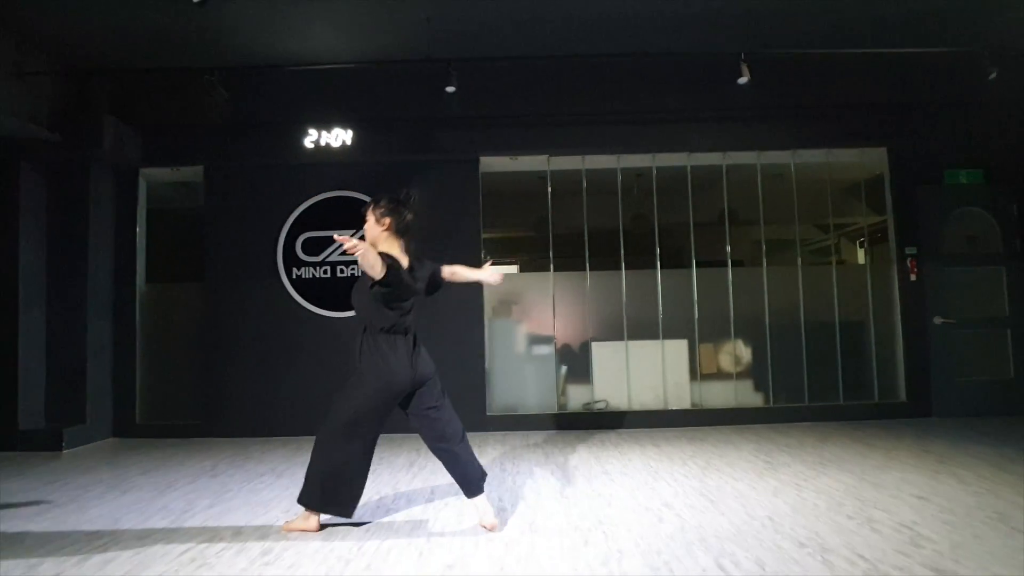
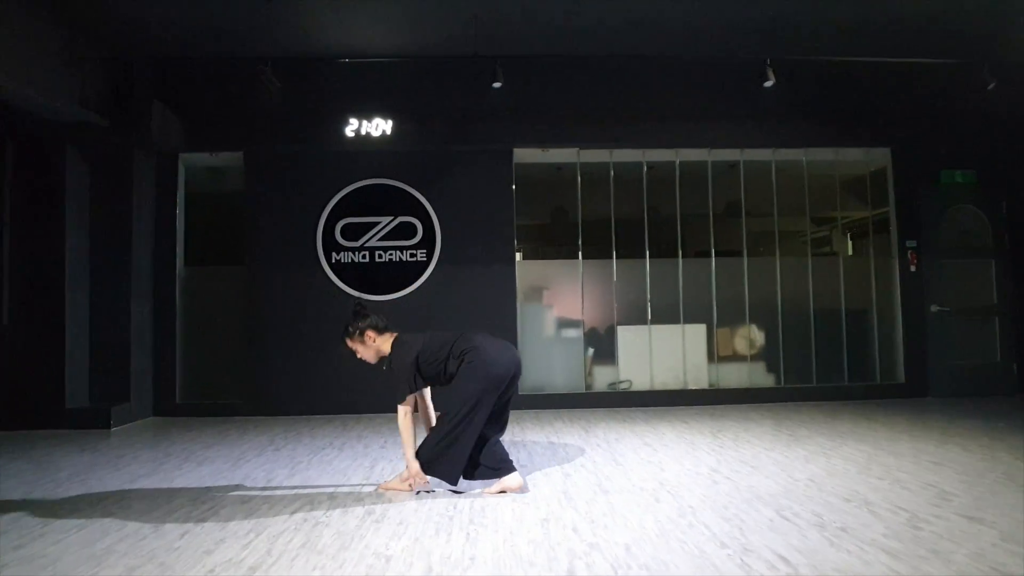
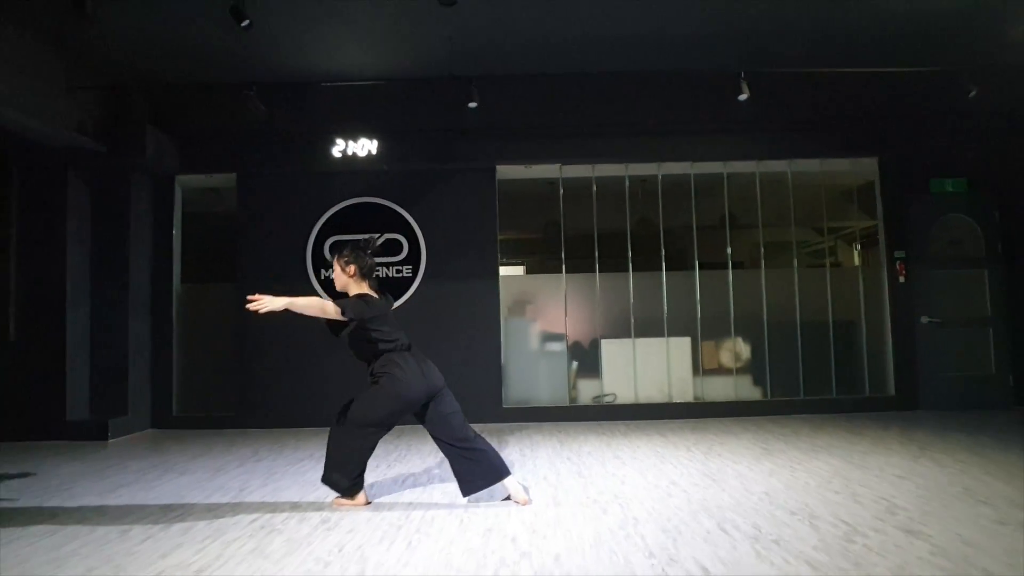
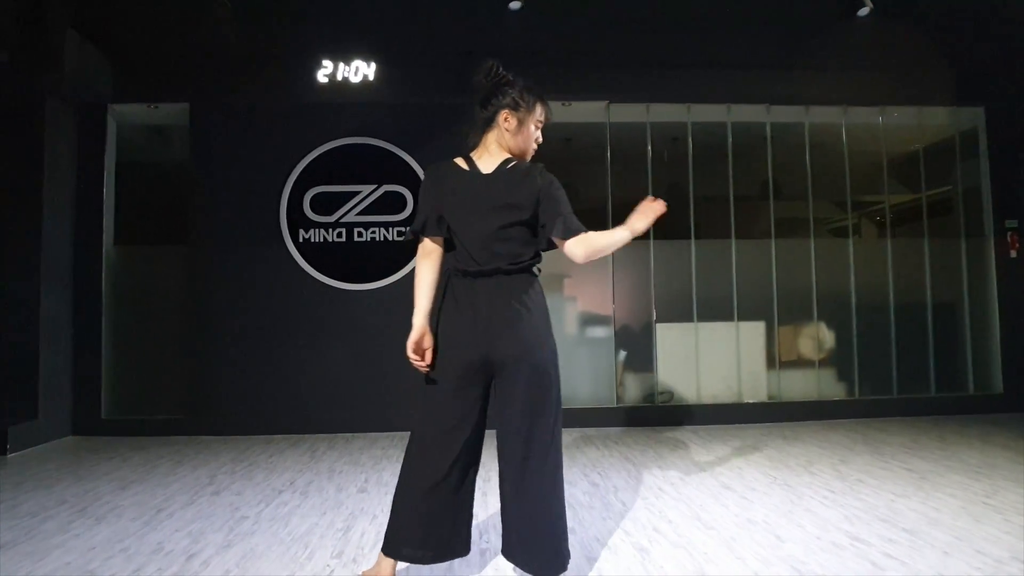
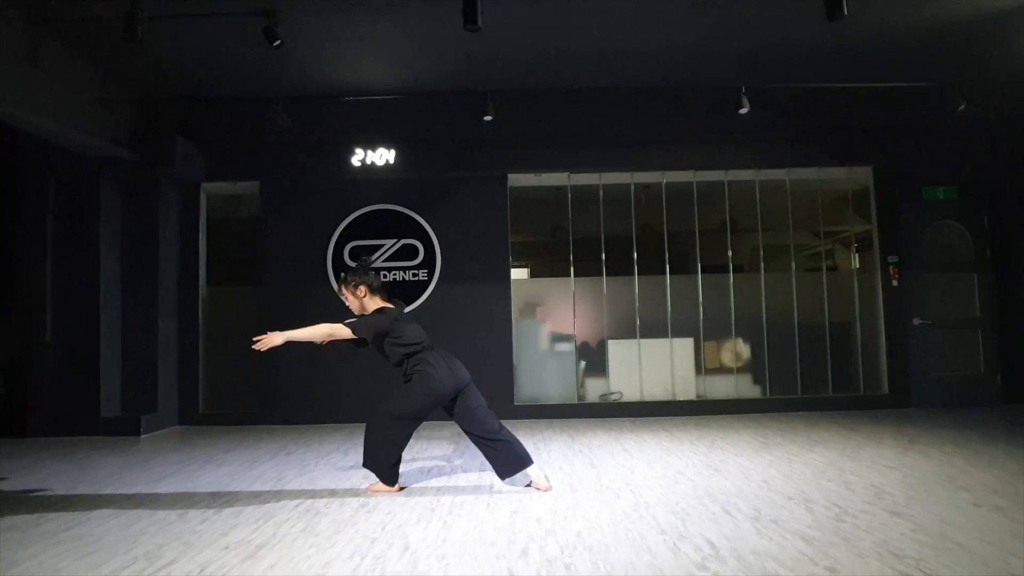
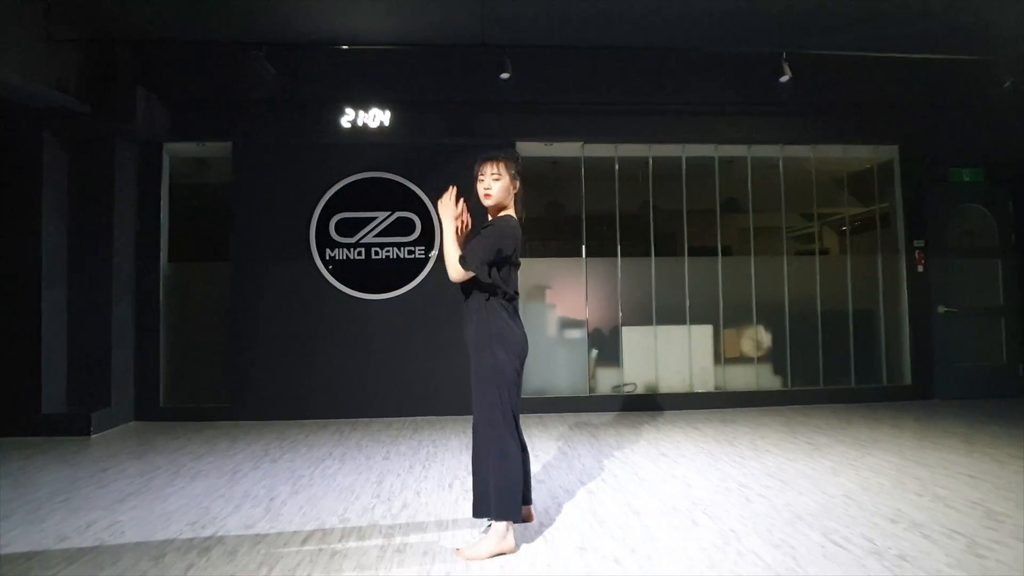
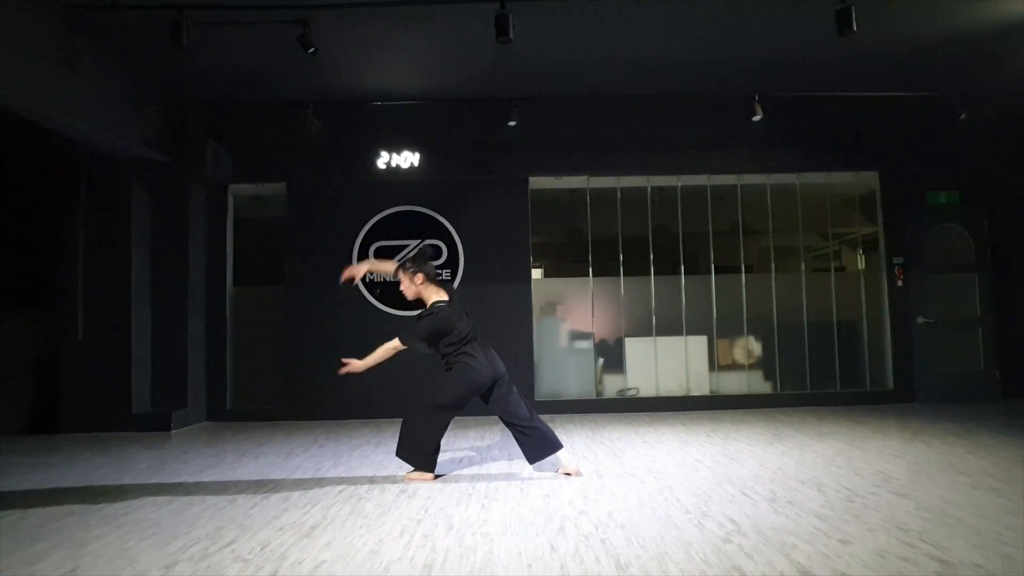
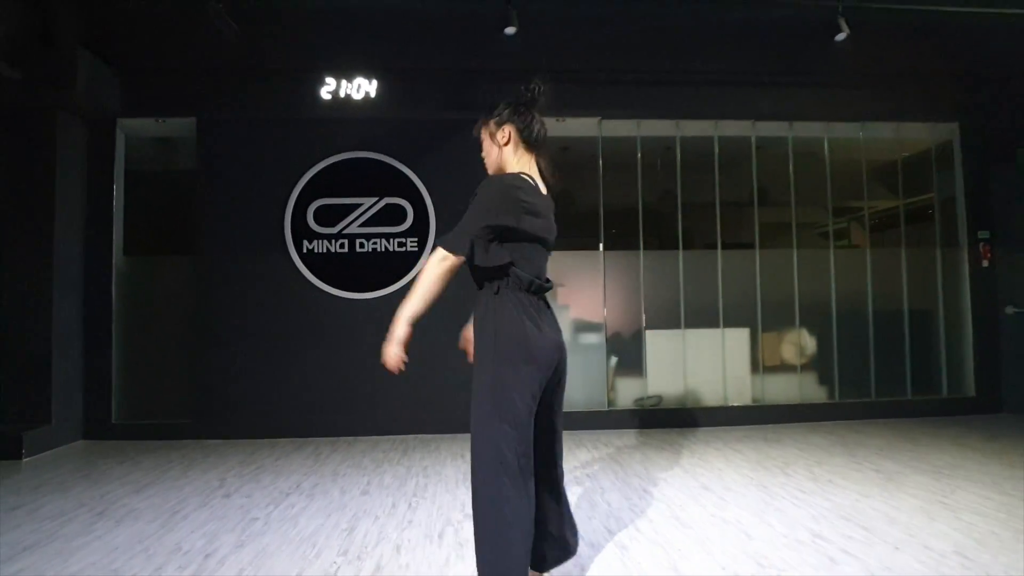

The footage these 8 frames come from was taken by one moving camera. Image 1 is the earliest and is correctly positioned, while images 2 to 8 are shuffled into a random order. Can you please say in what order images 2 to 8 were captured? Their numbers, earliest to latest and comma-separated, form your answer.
3, 5, 7, 2, 4, 8, 6
